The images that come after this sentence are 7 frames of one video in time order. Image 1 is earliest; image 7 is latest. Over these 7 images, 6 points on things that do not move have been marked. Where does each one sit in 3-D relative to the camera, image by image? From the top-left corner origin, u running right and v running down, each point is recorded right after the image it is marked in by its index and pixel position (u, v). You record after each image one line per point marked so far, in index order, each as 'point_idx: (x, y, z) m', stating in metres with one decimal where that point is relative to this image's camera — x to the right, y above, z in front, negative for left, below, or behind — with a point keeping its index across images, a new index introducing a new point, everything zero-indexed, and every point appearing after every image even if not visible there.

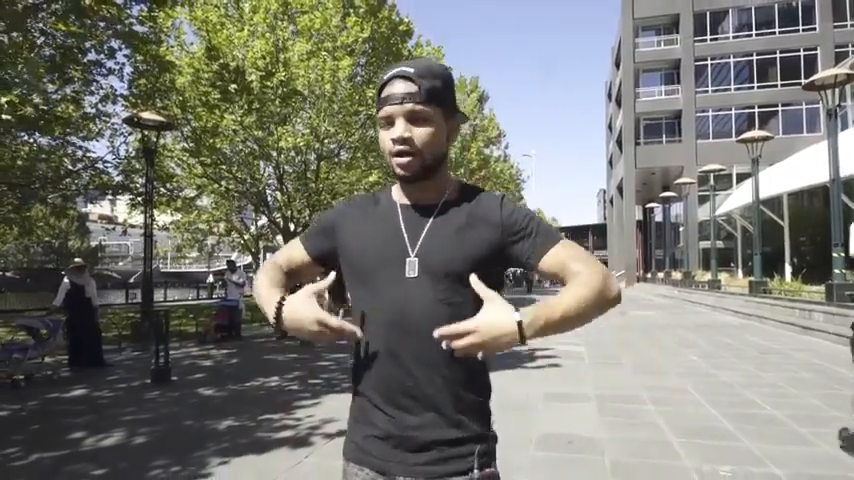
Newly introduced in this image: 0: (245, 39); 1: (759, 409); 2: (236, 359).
0: (-4.1, +4.6, +15.9) m
1: (+2.9, -1.5, +6.1) m
2: (-2.7, -1.7, +9.8) m
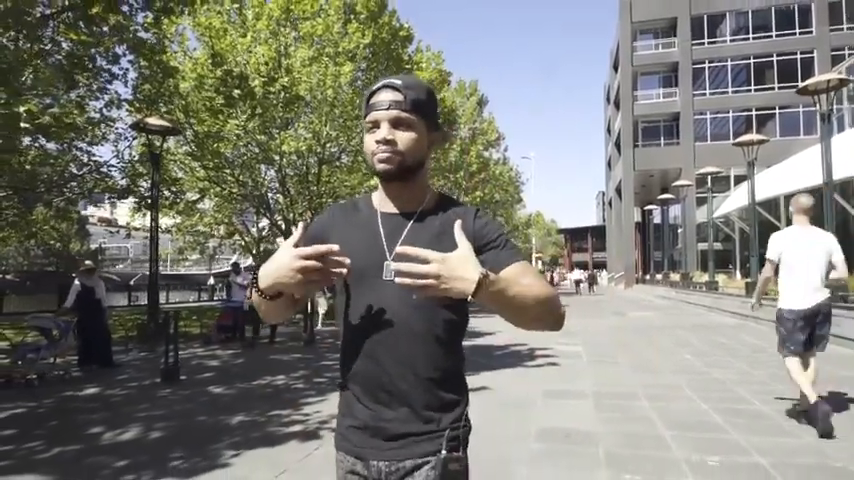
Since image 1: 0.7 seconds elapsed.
0: (-4.2, +4.5, +16.1) m
1: (+2.9, -1.5, +6.3) m
2: (-2.6, -1.7, +10.0) m
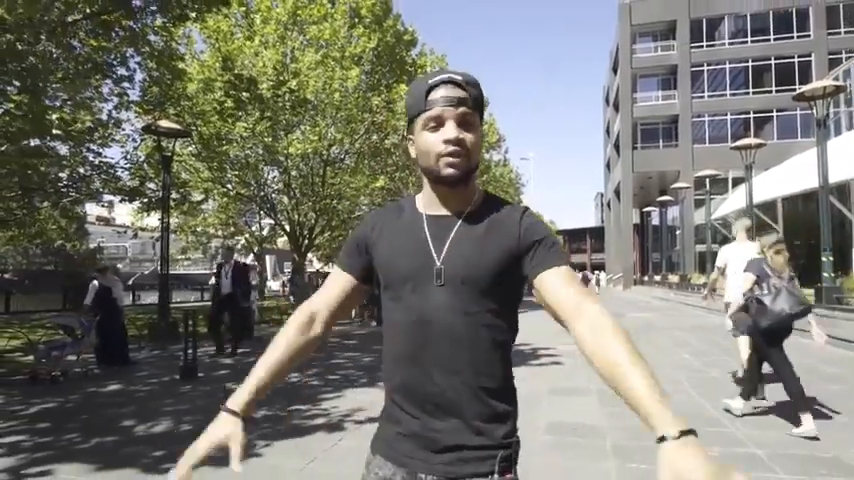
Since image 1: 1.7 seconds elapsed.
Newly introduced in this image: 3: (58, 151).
0: (-4.0, +4.5, +16.4) m
1: (+3.0, -1.5, +6.6) m
2: (-2.5, -1.7, +10.3) m
3: (-7.5, +1.8, +14.2) m
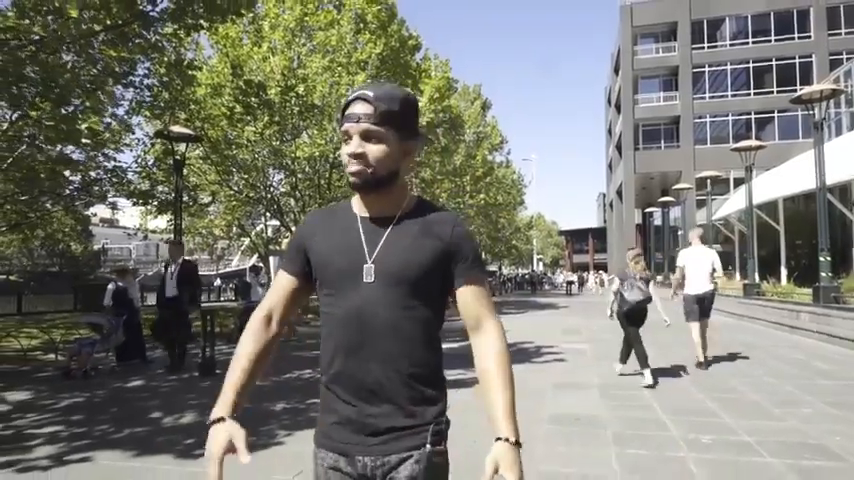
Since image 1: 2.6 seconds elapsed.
0: (-3.9, +4.5, +16.7) m
1: (+3.1, -1.5, +6.9) m
2: (-2.4, -1.8, +10.6) m
3: (-7.4, +1.8, +14.5) m
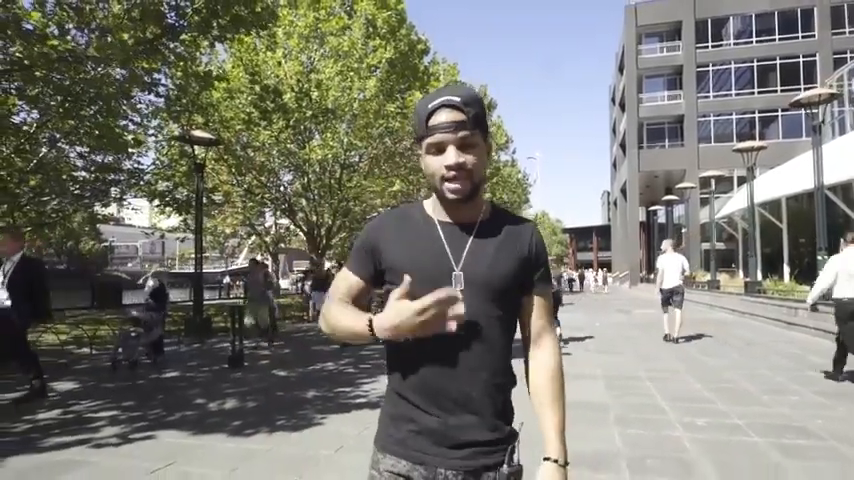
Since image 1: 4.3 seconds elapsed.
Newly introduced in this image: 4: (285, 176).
0: (-3.7, +4.5, +17.3) m
1: (+3.3, -1.5, +7.5) m
2: (-2.2, -1.8, +11.2) m
3: (-7.2, +1.8, +15.1) m
4: (-3.9, +1.7, +19.1) m
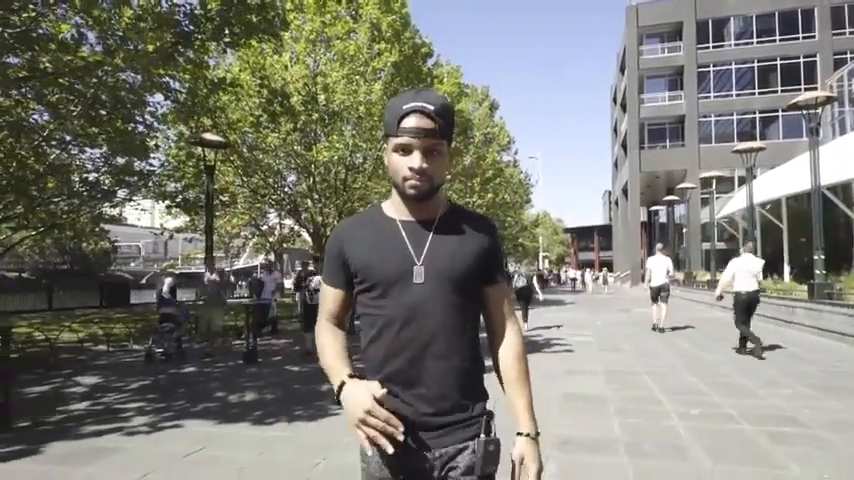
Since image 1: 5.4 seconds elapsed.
0: (-3.6, +4.5, +17.6) m
1: (+3.4, -1.5, +7.8) m
2: (-2.1, -1.8, +11.5) m
3: (-7.1, +1.8, +15.5) m
4: (-3.8, +1.7, +19.4) m
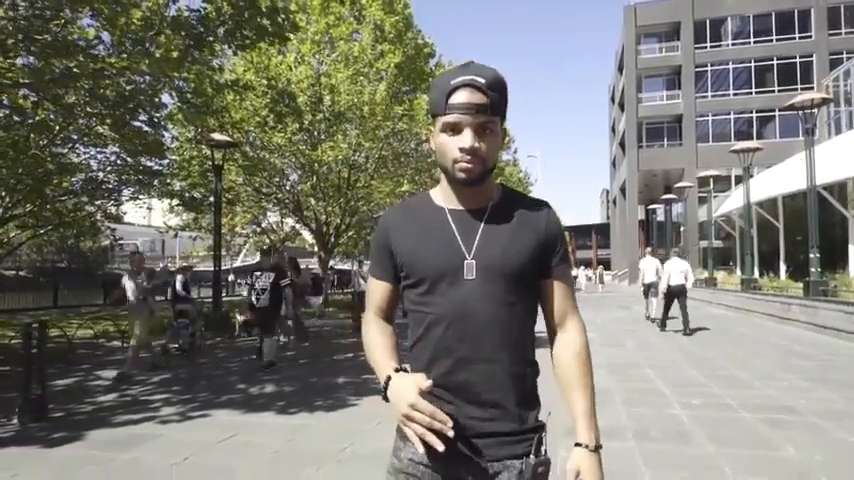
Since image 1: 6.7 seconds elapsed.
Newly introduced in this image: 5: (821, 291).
0: (-3.5, +4.5, +17.9) m
1: (+3.5, -1.5, +8.1) m
2: (-2.0, -1.7, +11.8) m
3: (-7.0, +1.8, +15.7) m
4: (-3.7, +1.8, +19.7) m
5: (+7.9, -1.0, +13.9) m
